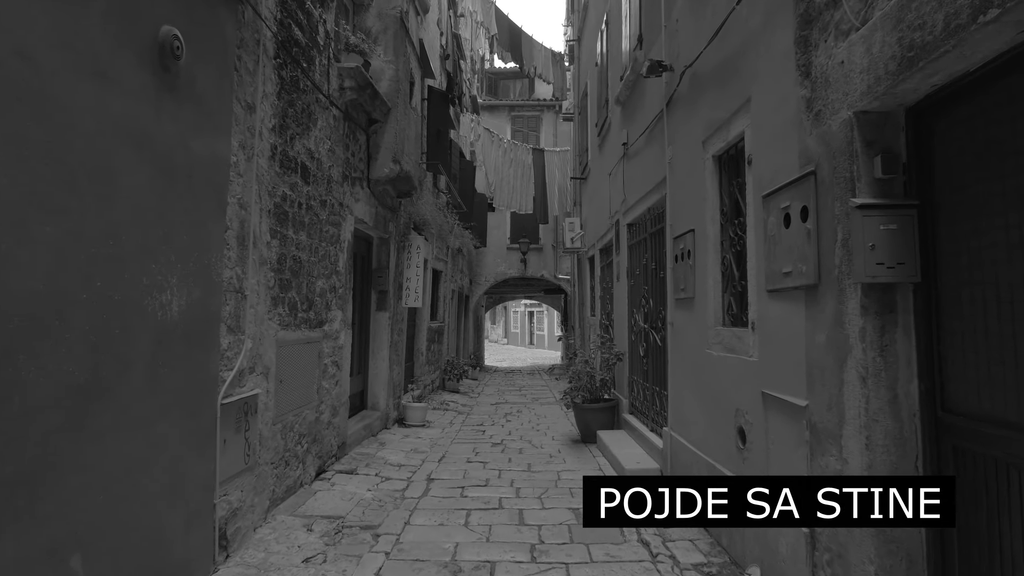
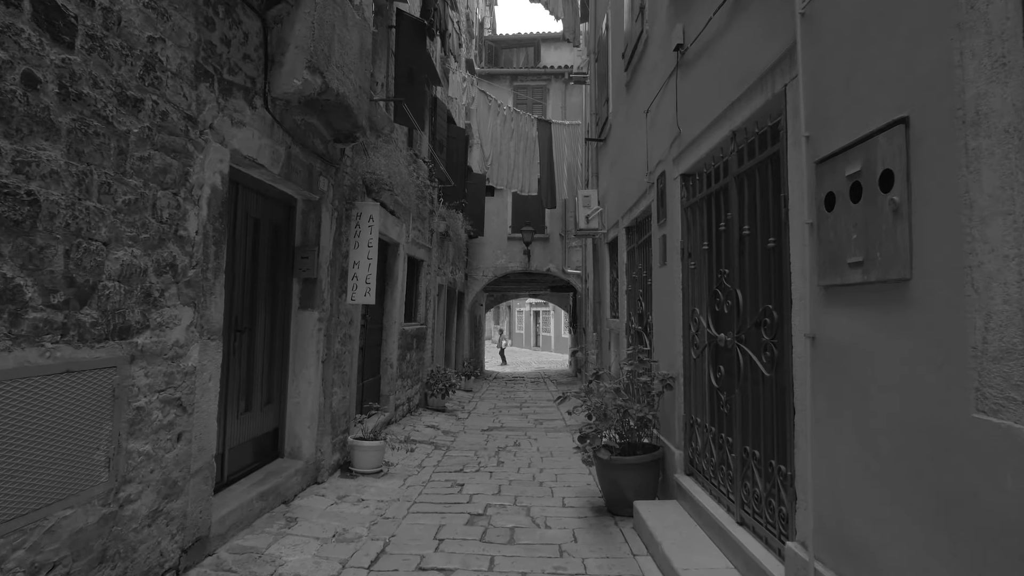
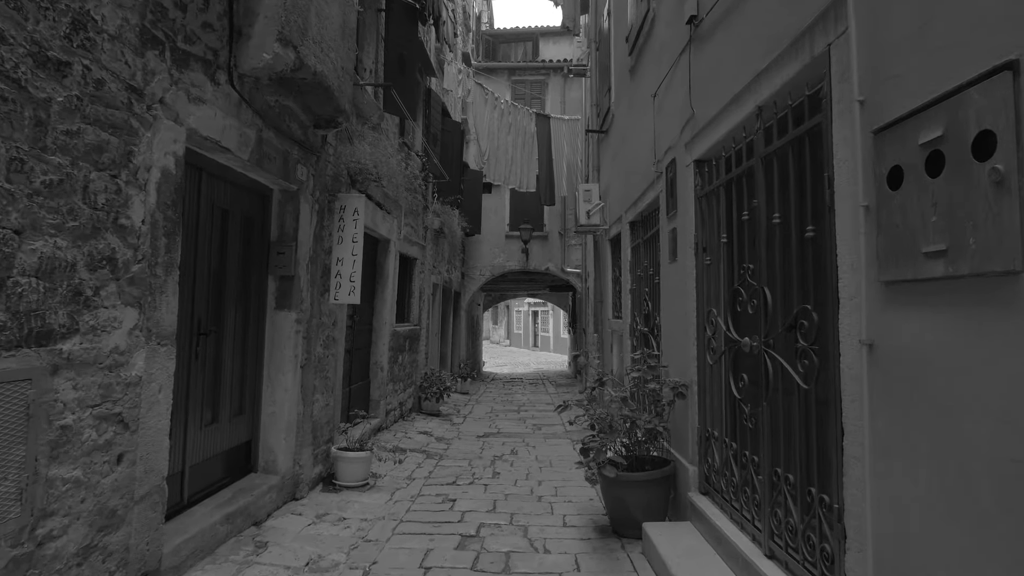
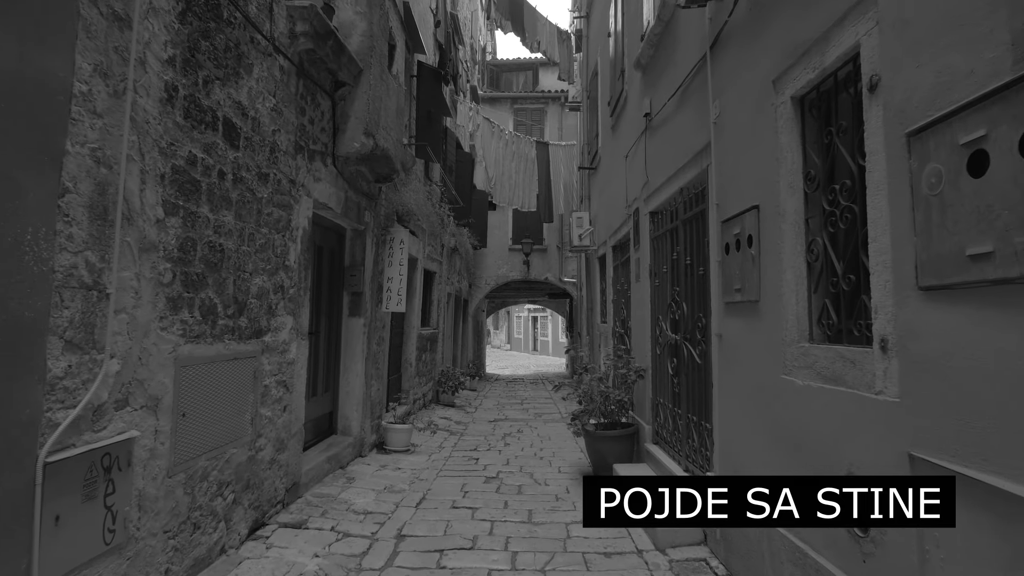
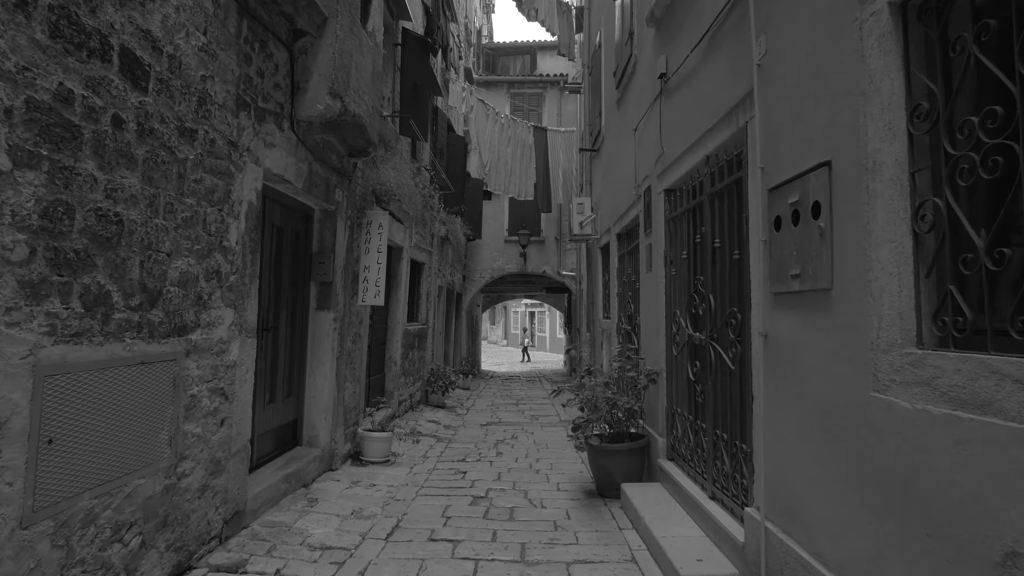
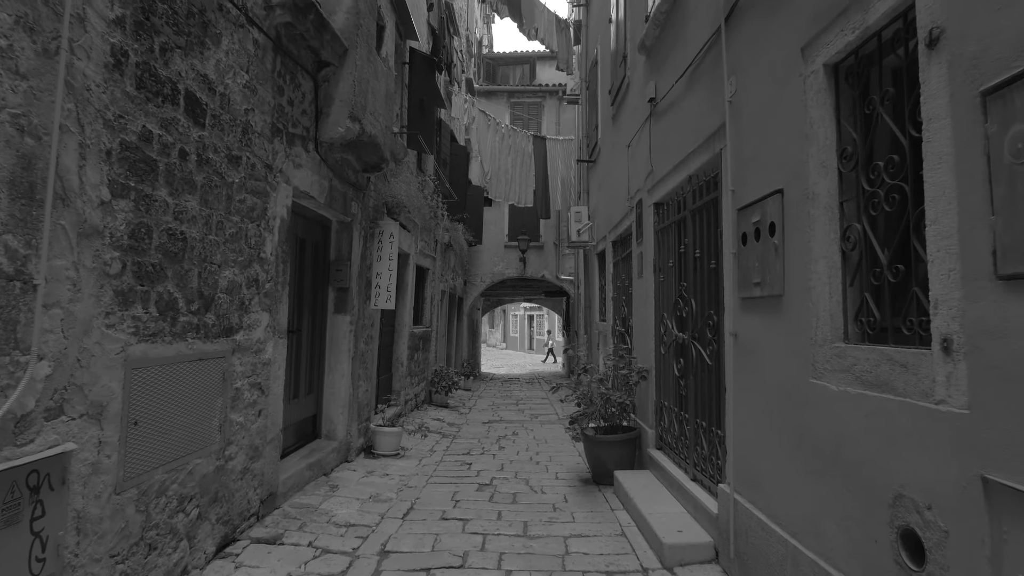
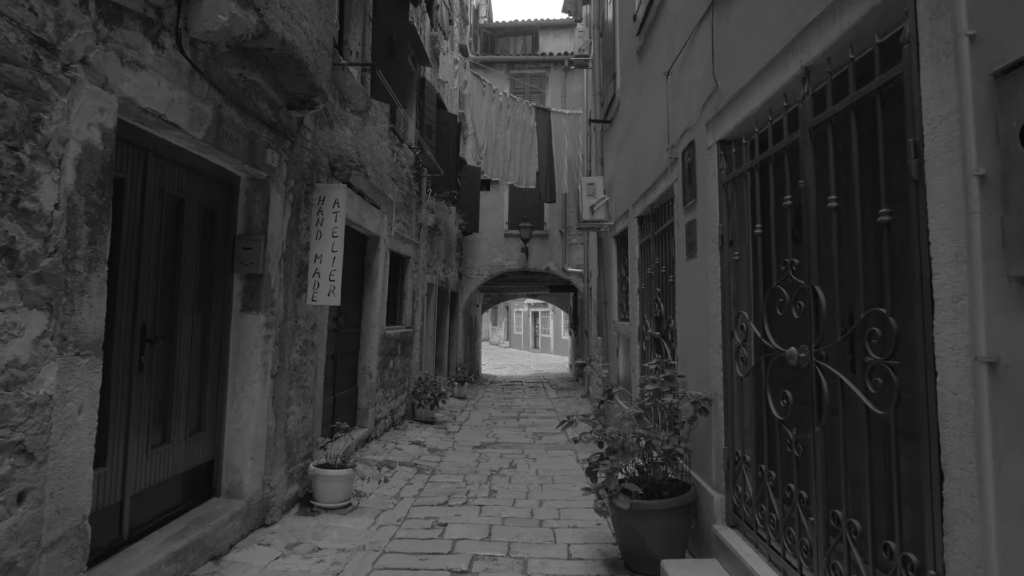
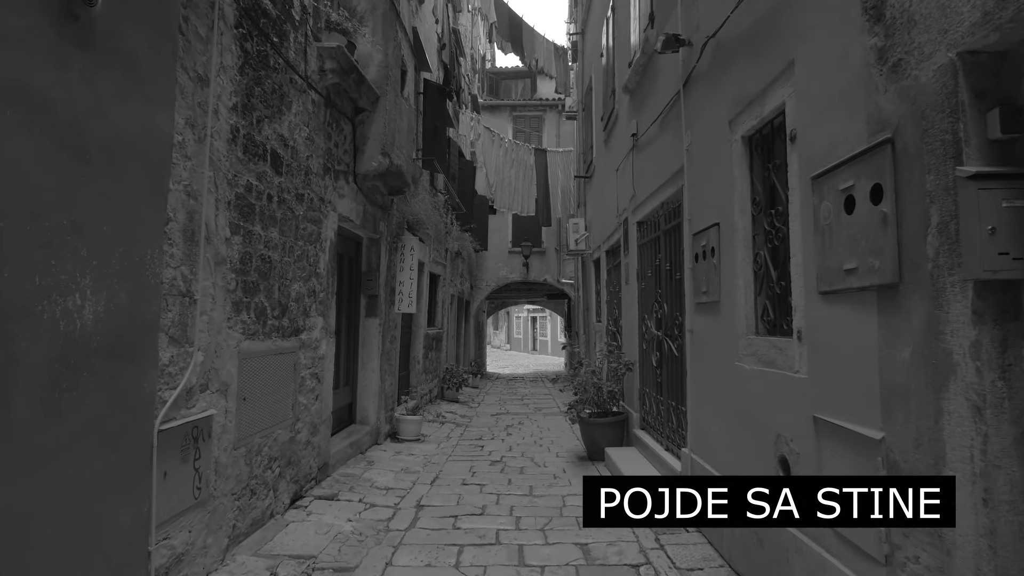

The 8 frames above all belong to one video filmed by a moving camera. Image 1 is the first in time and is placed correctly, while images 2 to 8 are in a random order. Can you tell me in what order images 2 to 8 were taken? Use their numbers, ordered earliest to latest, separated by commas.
8, 4, 6, 5, 2, 3, 7
